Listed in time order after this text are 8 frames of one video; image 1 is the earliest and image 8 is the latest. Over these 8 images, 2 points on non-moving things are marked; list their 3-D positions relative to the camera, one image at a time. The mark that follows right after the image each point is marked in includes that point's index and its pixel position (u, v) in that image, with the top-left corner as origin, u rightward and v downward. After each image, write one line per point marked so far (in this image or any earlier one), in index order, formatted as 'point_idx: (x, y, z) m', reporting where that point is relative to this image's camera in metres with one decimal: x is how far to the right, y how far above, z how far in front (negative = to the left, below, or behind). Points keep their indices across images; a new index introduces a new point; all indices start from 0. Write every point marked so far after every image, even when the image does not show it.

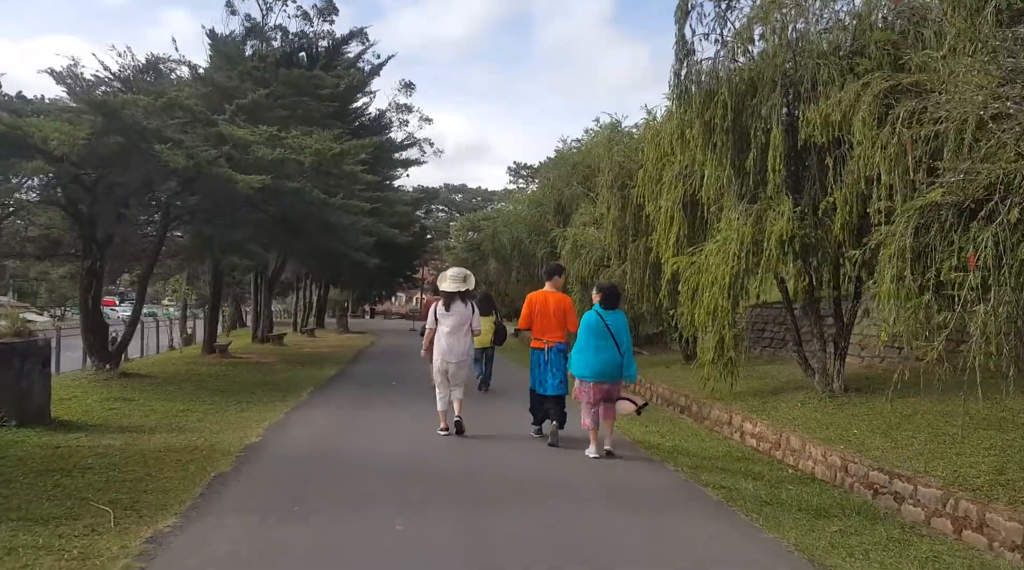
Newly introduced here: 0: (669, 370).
0: (+2.8, -1.5, +15.3) m
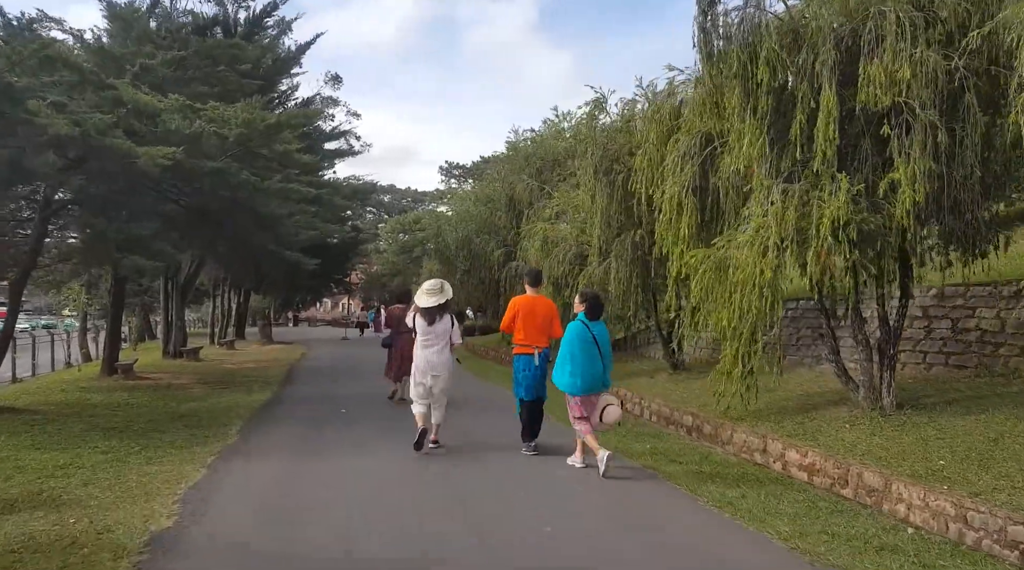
0: (+2.2, -1.5, +13.4) m
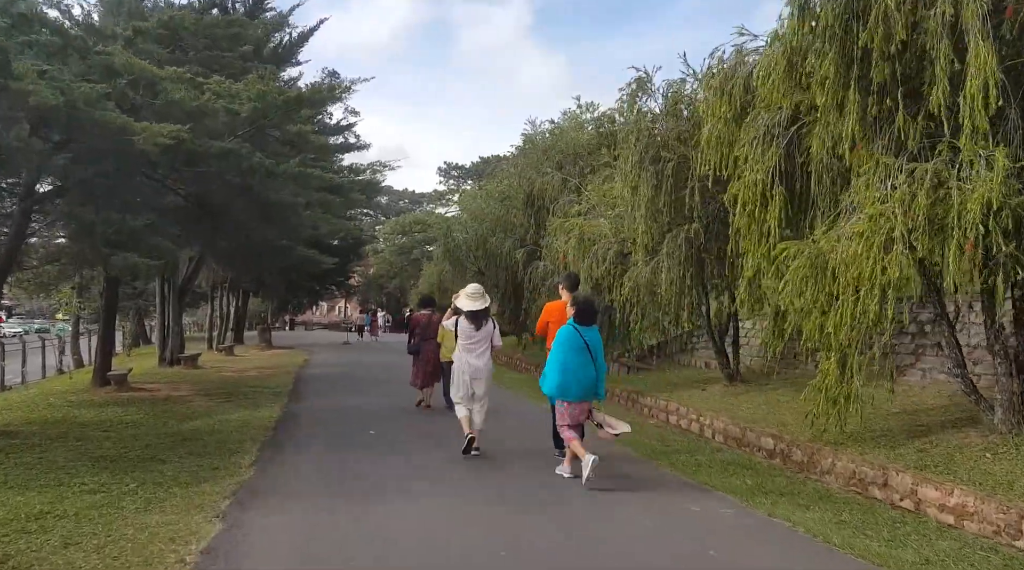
0: (+2.7, -1.5, +12.0) m
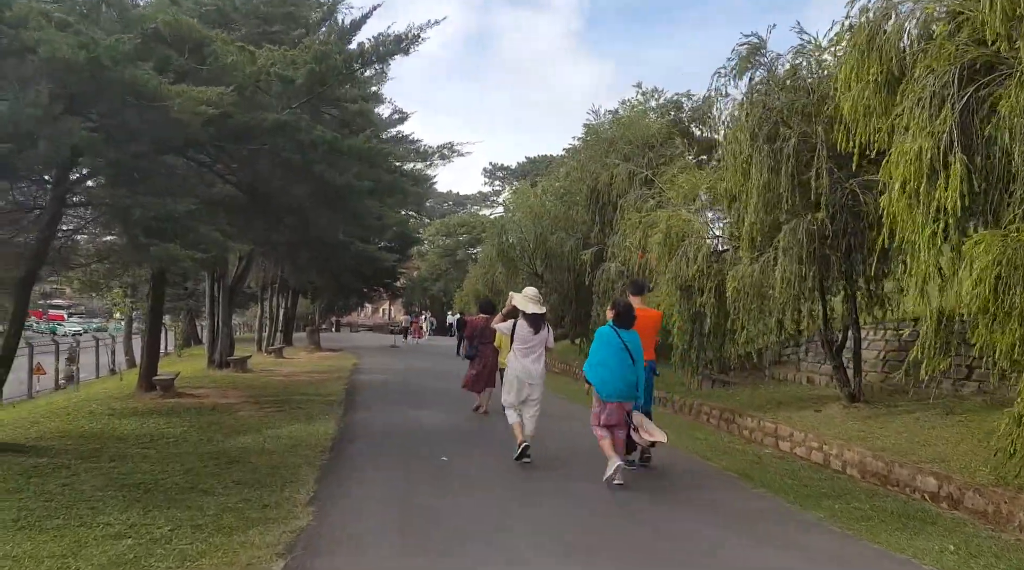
0: (+3.7, -1.5, +10.4) m
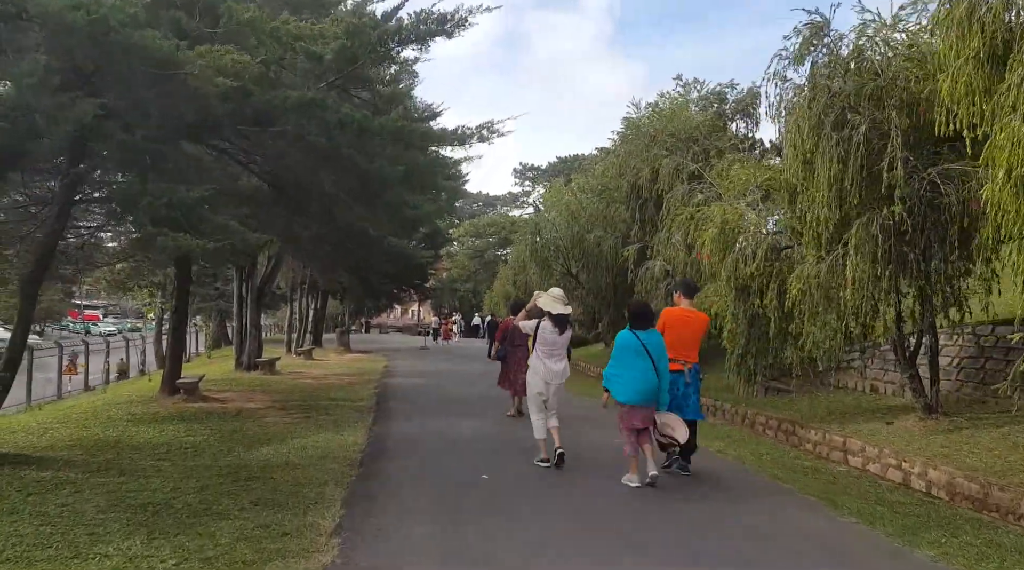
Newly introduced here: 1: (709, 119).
0: (+4.2, -1.5, +9.5) m
1: (+4.4, +3.7, +19.8) m
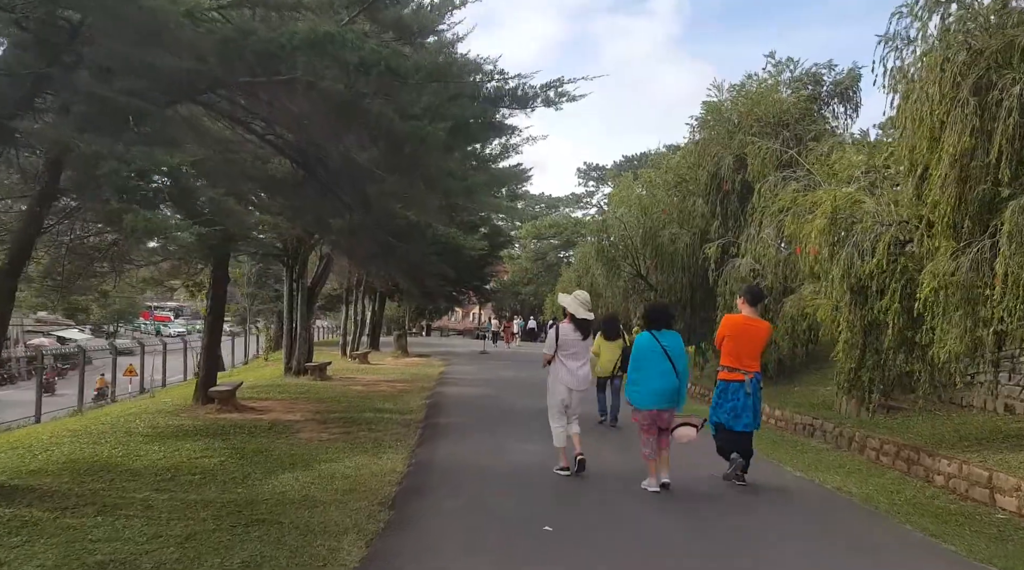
0: (+4.8, -1.5, +7.5) m
1: (+5.8, +3.7, +17.8) m
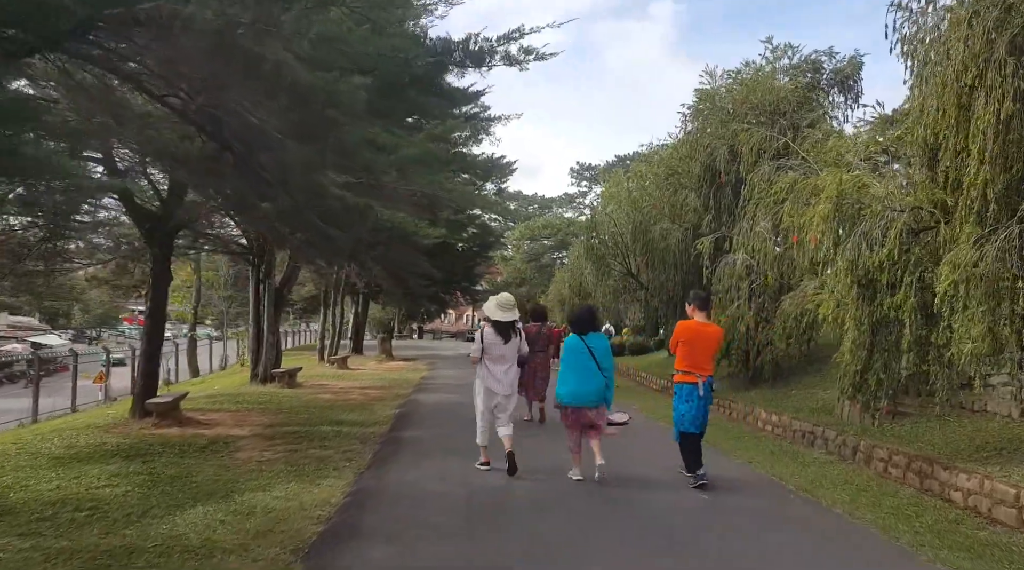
0: (+4.5, -1.5, +6.3) m
1: (+5.3, +3.7, +16.6) m
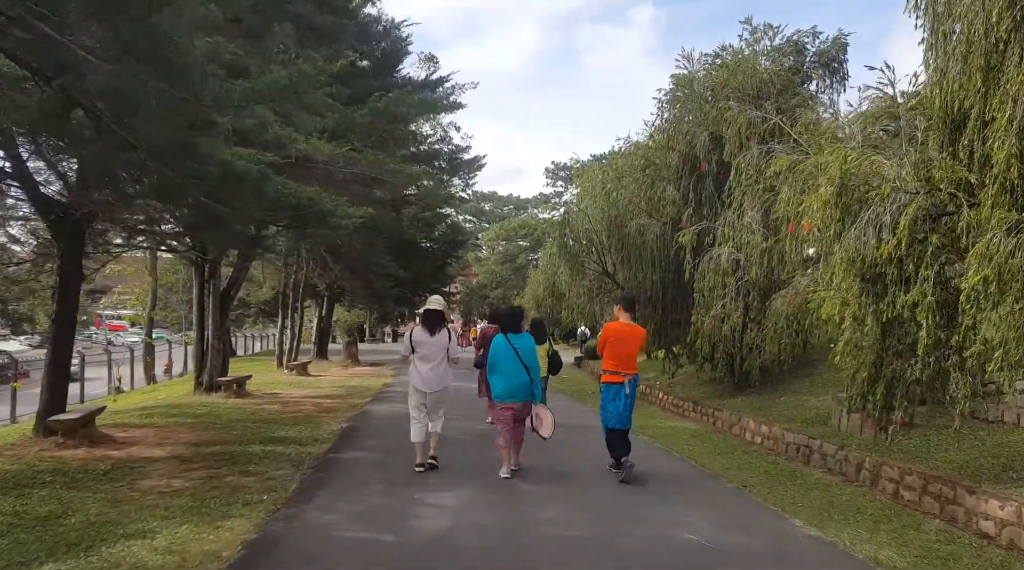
0: (+4.1, -1.4, +4.9) m
1: (+4.7, +3.8, +15.3) m
